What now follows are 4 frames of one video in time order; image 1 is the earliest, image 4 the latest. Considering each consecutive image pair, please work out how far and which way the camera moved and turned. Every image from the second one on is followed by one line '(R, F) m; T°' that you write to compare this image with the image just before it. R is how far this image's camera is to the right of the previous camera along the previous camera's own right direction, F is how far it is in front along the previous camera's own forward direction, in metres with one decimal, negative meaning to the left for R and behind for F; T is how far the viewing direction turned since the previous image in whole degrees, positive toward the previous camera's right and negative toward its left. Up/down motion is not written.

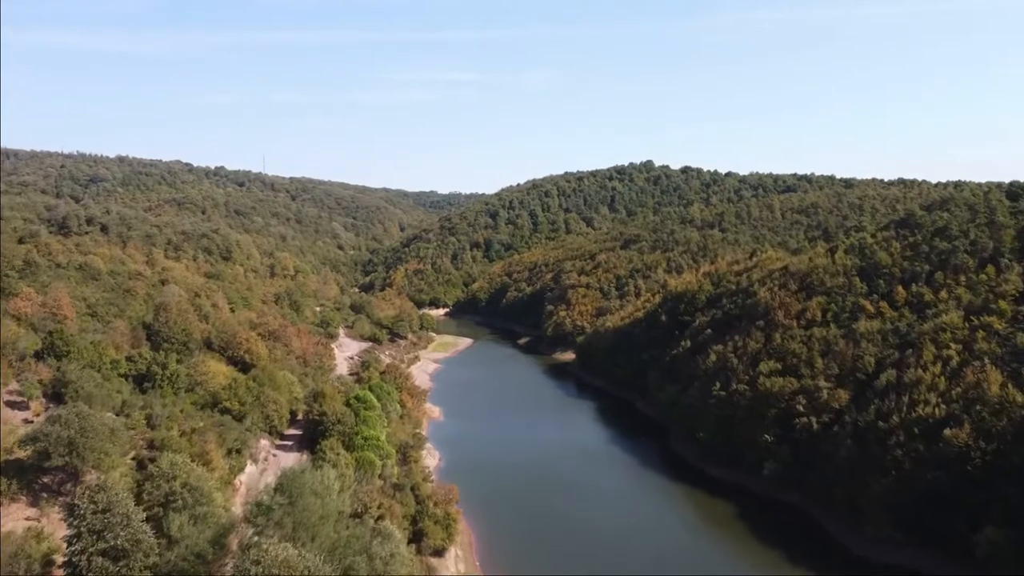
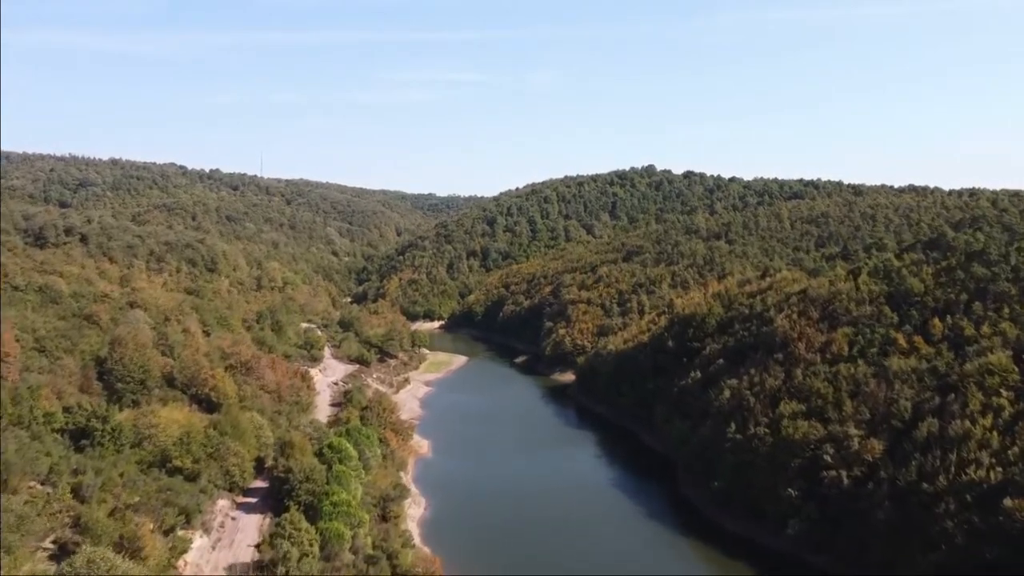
(+0.3, +3.8) m; 0°
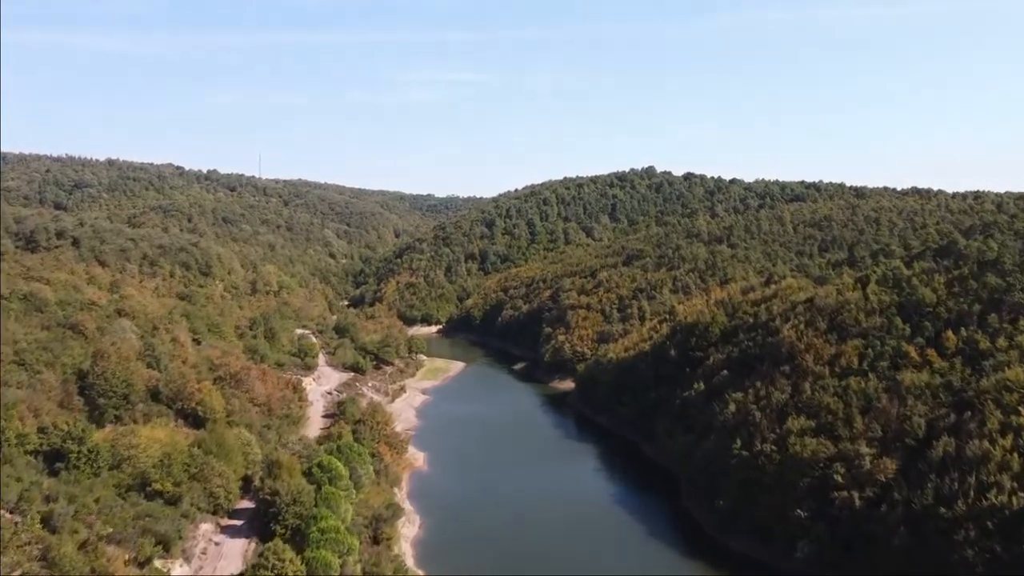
(+0.1, +1.3) m; 0°
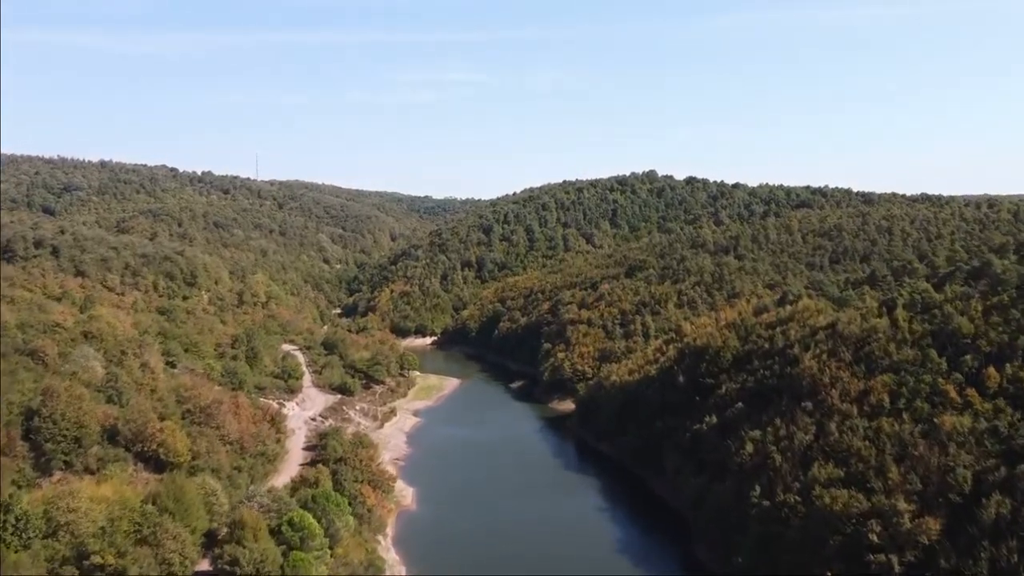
(+0.1, +3.4) m; 0°
